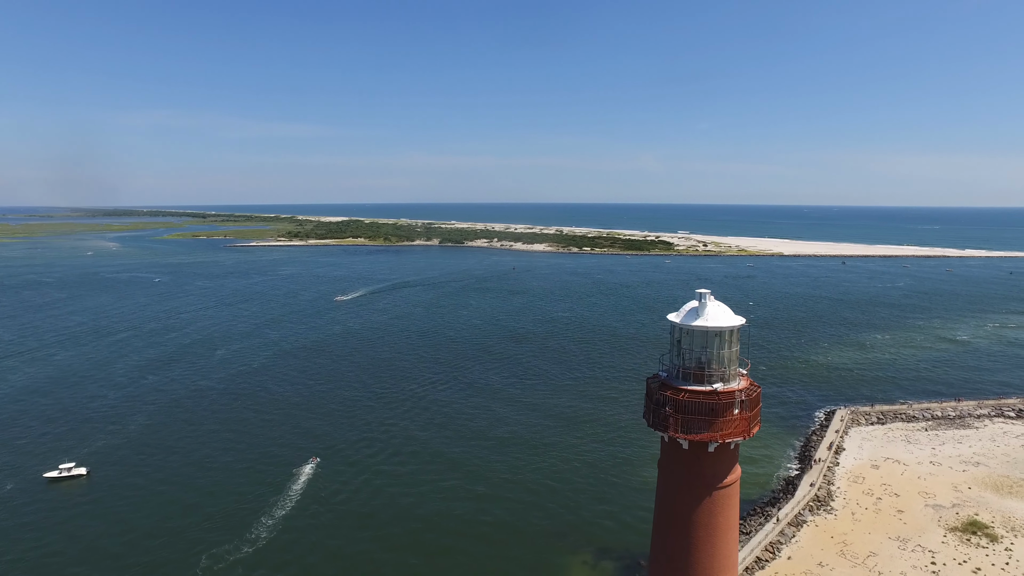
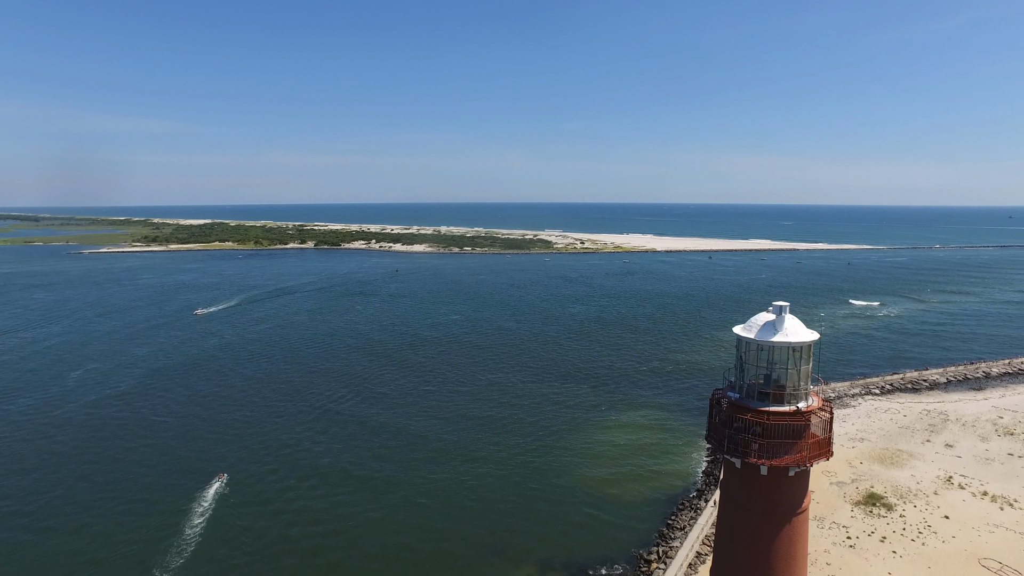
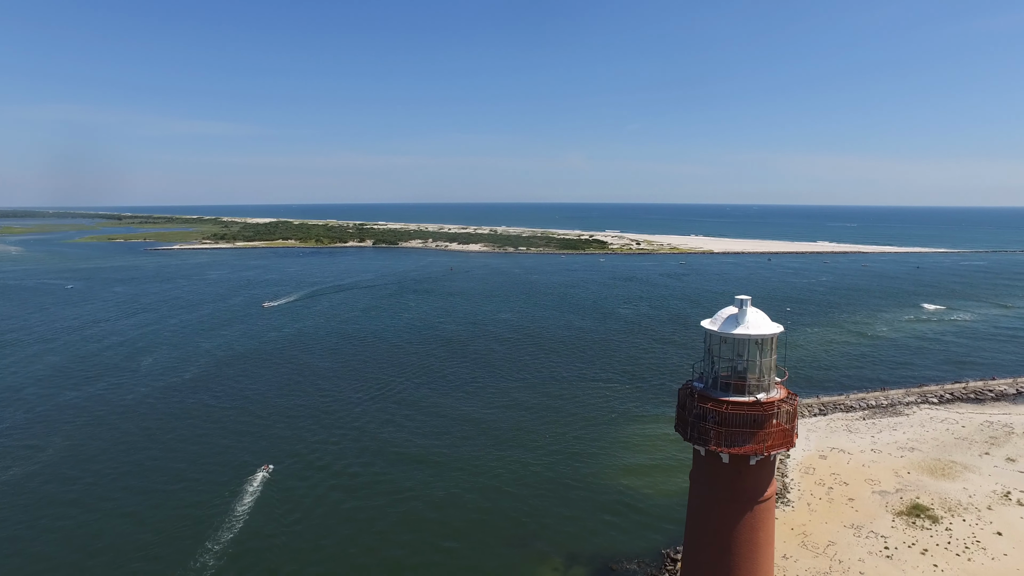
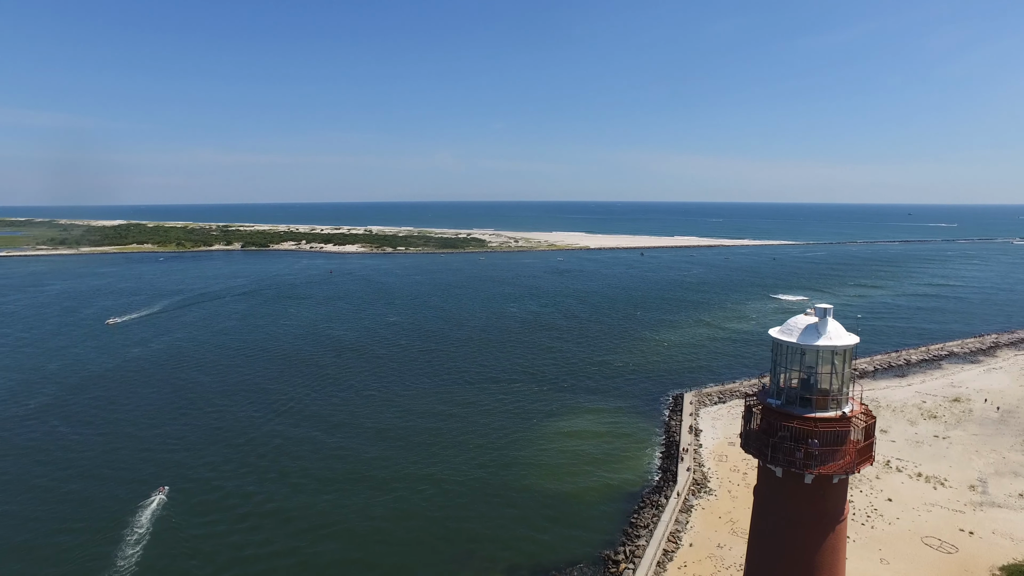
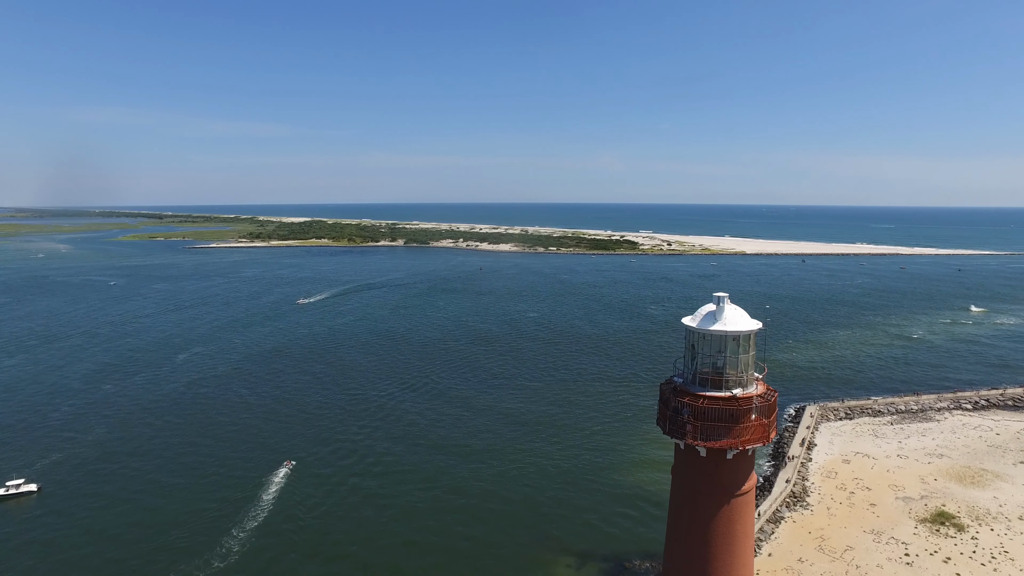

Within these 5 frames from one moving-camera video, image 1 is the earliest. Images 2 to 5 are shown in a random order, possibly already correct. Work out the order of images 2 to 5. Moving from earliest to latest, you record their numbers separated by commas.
5, 3, 2, 4
